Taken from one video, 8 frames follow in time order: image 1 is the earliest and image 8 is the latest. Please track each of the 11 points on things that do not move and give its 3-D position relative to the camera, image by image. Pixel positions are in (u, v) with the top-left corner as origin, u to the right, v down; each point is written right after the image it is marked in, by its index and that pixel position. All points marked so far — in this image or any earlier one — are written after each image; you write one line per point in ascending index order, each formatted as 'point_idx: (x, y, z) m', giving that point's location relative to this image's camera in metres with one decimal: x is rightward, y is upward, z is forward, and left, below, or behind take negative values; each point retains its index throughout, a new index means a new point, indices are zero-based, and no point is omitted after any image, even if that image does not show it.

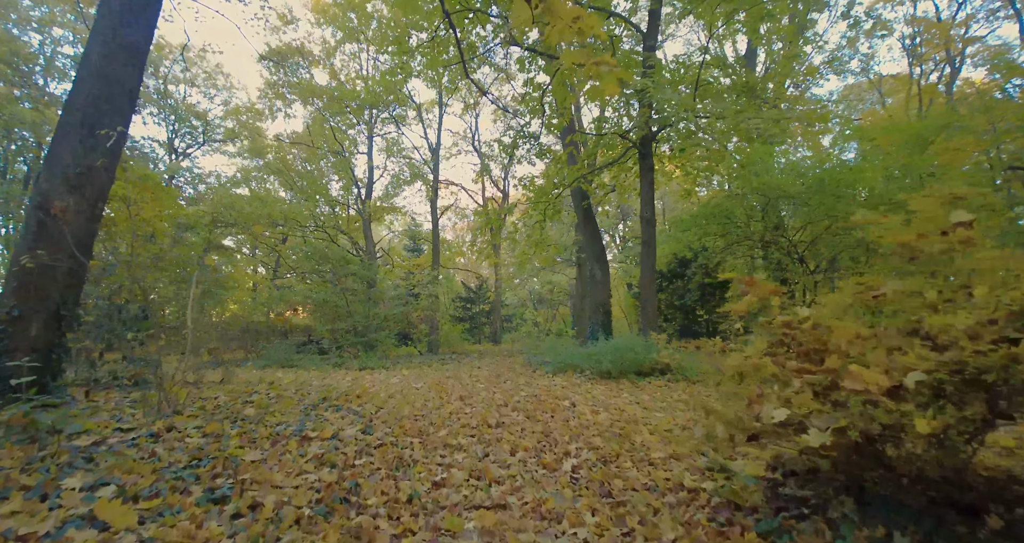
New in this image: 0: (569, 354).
0: (+1.3, -1.9, +11.2) m
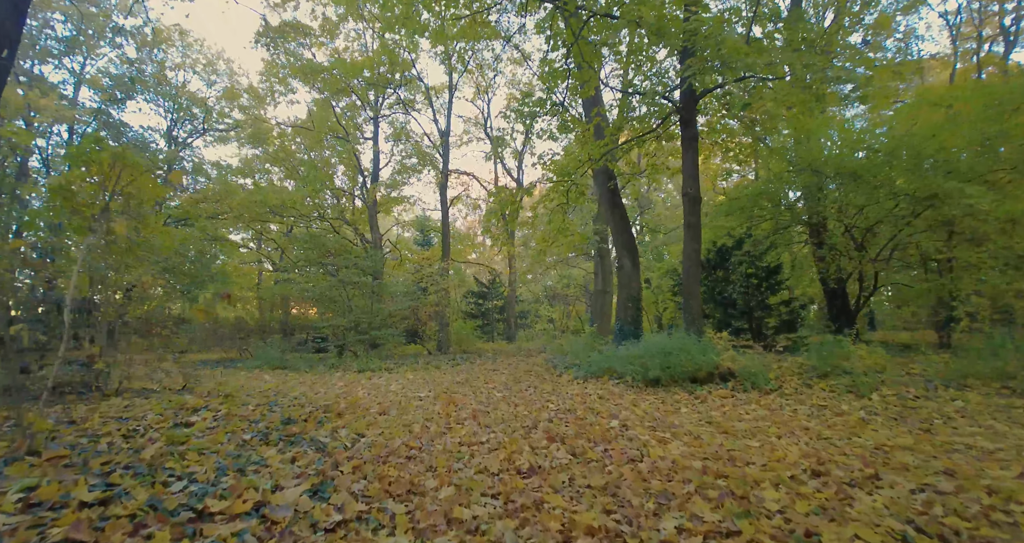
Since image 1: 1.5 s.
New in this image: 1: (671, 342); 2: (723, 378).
0: (+1.8, -1.6, +9.4) m
1: (+2.6, -1.2, +8.0) m
2: (+3.3, -1.7, +7.5) m
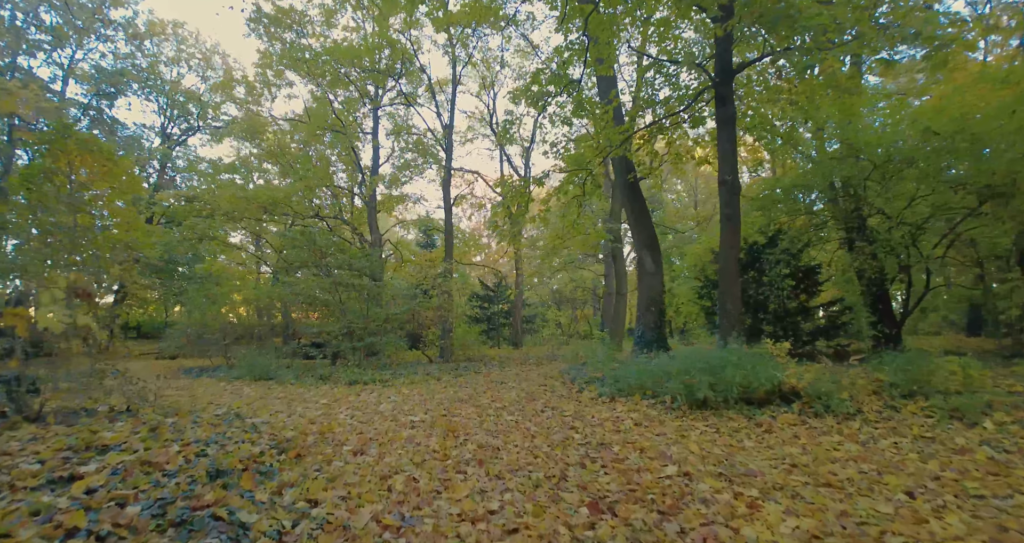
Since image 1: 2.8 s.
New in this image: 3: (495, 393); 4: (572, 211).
0: (+2.0, -1.6, +8.0) m
1: (+2.8, -1.1, +6.5) m
2: (+3.5, -1.7, +6.1) m
3: (-0.3, -2.2, +8.2) m
4: (+1.7, +1.7, +13.3) m
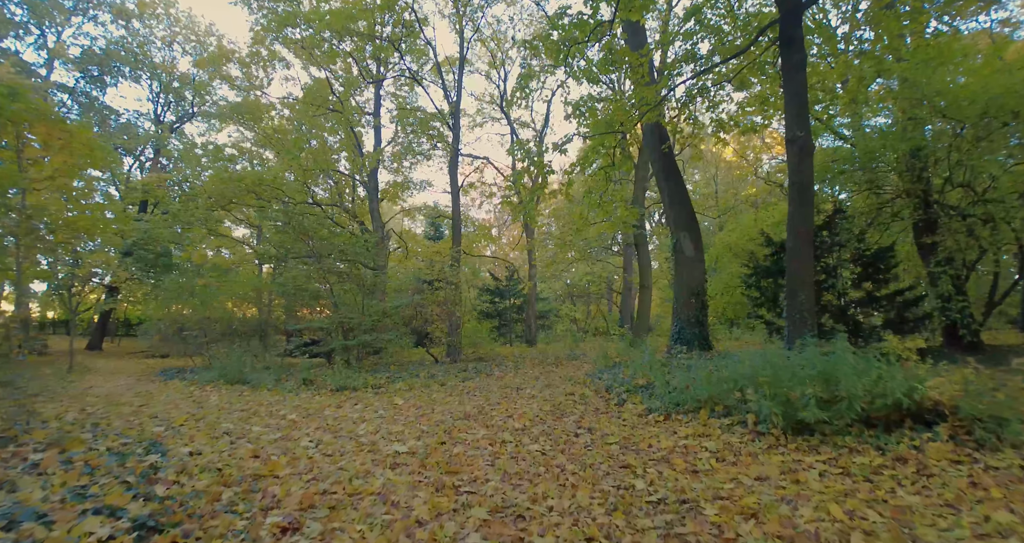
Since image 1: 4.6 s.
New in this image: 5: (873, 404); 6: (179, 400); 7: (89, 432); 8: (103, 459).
0: (+2.3, -1.3, +6.1) m
1: (+3.1, -0.8, +4.7) m
2: (+3.7, -1.3, +4.2) m
3: (-0.1, -1.9, +6.4) m
4: (+2.1, +2.1, +11.5) m
5: (+3.2, -1.2, +4.1) m
6: (-6.4, -2.5, +9.0) m
7: (-4.7, -1.8, +5.1) m
8: (-3.2, -1.5, +3.7) m
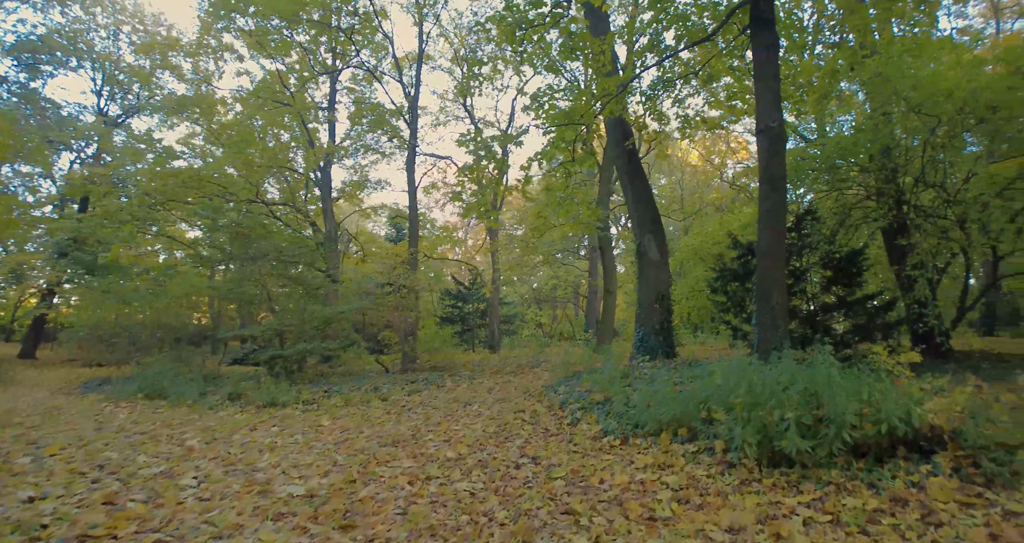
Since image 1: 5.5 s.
0: (+1.6, -1.3, +5.4) m
1: (+2.5, -0.8, +4.0) m
2: (+3.1, -1.4, +3.6) m
3: (-0.8, -1.9, +5.6) m
4: (+1.2, +2.0, +10.8) m
5: (+2.6, -1.2, +3.4) m
6: (-7.3, -2.5, +7.8) m
7: (-5.3, -1.7, +4.1) m
8: (-3.8, -1.5, +2.7) m
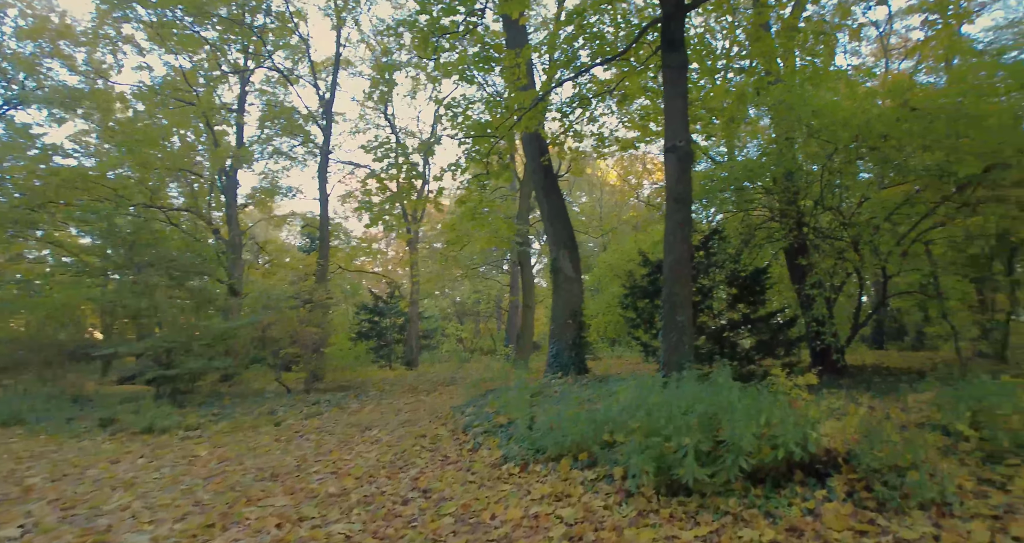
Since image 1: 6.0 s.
0: (+0.5, -1.5, +5.1) m
1: (+1.6, -1.0, +3.9) m
2: (+2.2, -1.5, +3.5) m
3: (-1.8, -2.0, +5.0) m
4: (-0.4, +1.7, +10.5) m
5: (+1.8, -1.3, +3.3) m
6: (-8.5, -2.5, +6.6) m
7: (-6.2, -1.7, +3.1) m
8: (-4.5, -1.4, +1.9) m
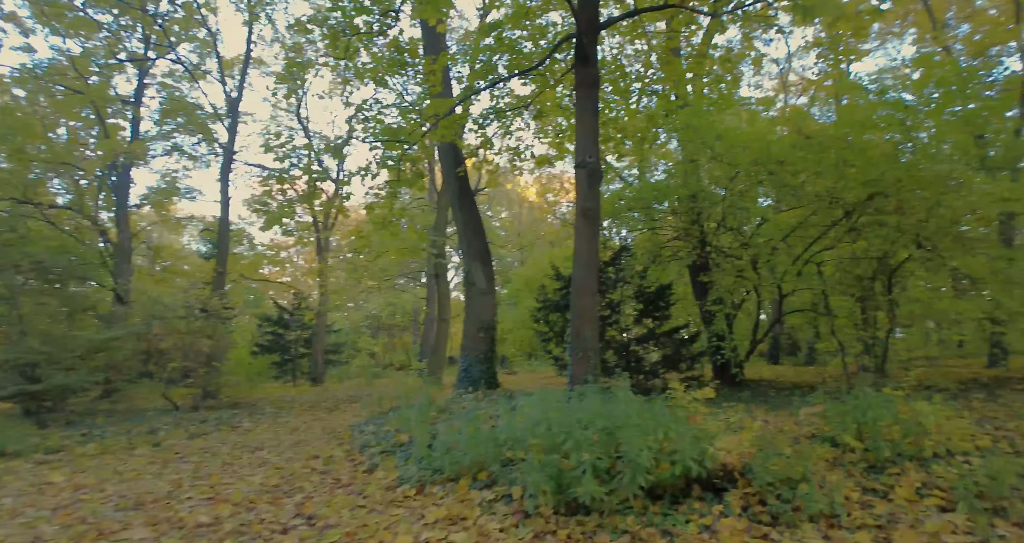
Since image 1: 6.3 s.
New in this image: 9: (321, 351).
0: (-0.4, -1.6, +4.9) m
1: (+0.8, -1.1, +3.8) m
2: (+1.5, -1.6, +3.5) m
3: (-2.8, -2.1, +4.5) m
4: (-1.9, +1.3, +10.3) m
5: (+1.1, -1.4, +3.3) m
6: (-9.6, -2.5, +5.3) m
7: (-6.9, -1.6, +2.1) m
8: (-5.0, -1.3, +1.1) m
9: (-5.6, -3.3, +18.2) m
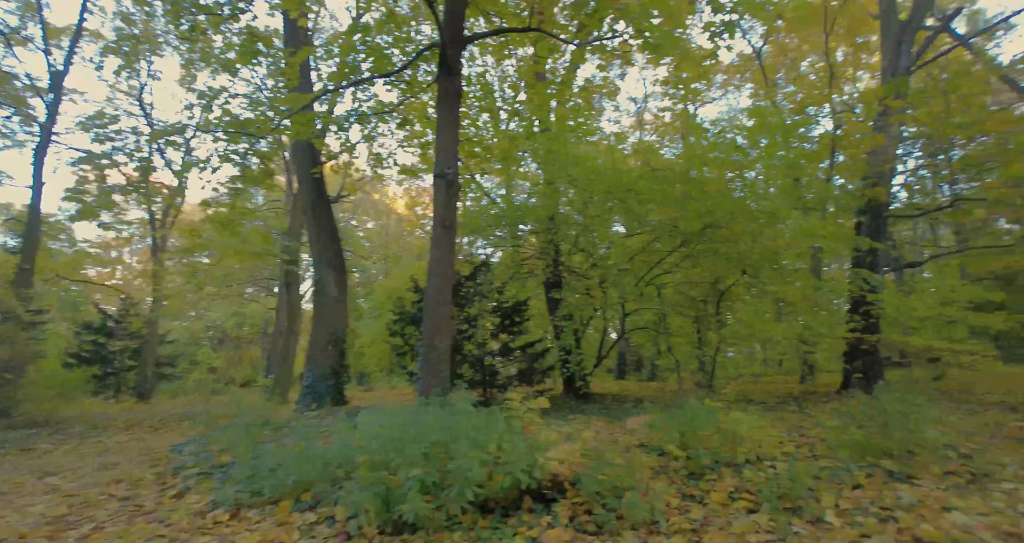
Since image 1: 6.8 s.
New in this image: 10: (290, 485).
0: (-1.9, -1.7, +4.6) m
1: (-0.5, -1.2, +3.7) m
2: (+0.2, -1.7, +3.5) m
3: (-4.1, -2.1, +3.8) m
4: (-4.2, +1.1, +9.8) m
5: (-0.1, -1.5, +3.2) m
6: (-11.0, -2.2, +3.2) m
7: (-7.7, -1.3, +0.6) m
8: (-5.7, -1.0, 0.0) m
9: (-9.5, -3.6, +16.6) m
10: (-1.6, -1.7, +3.6) m
